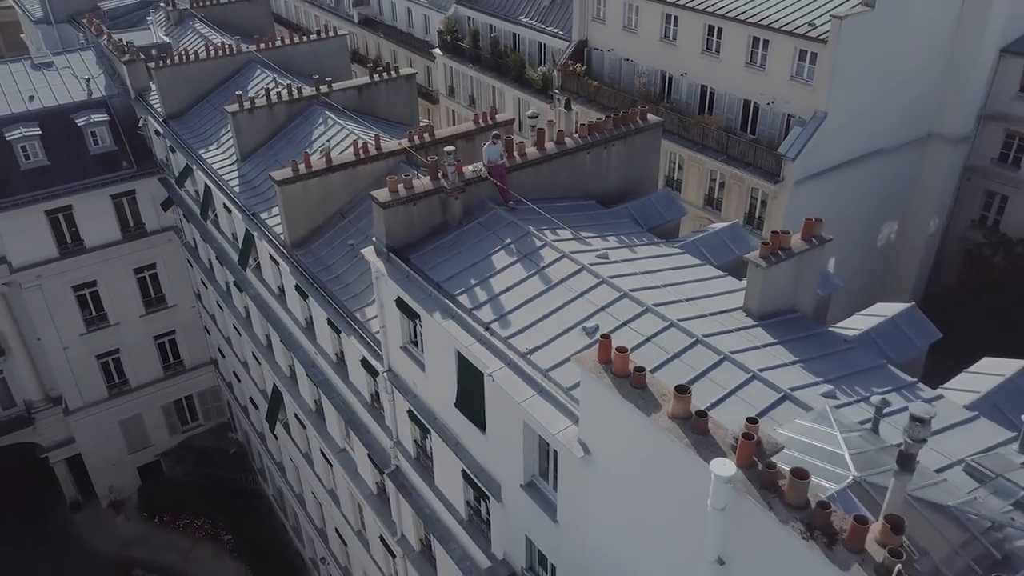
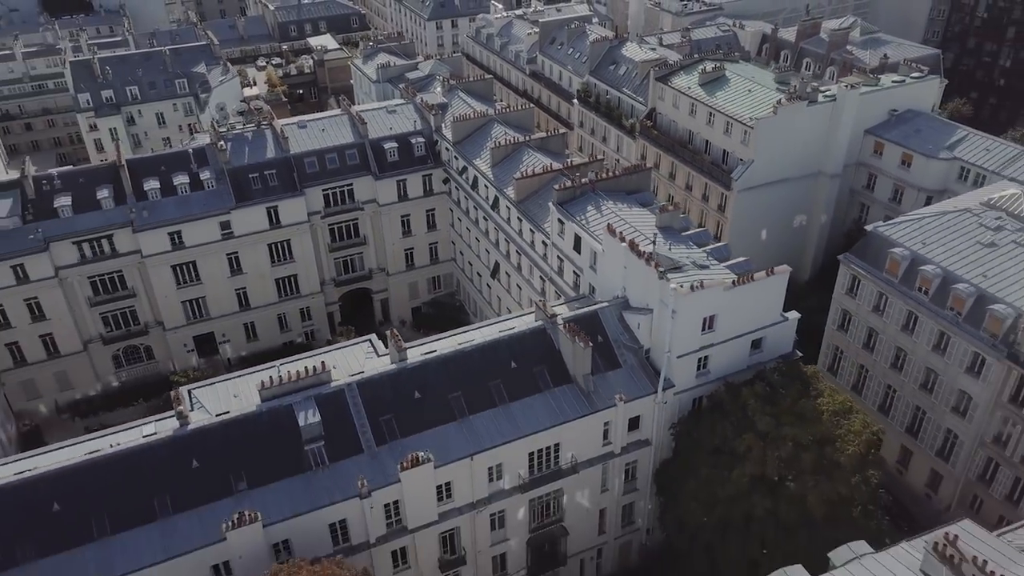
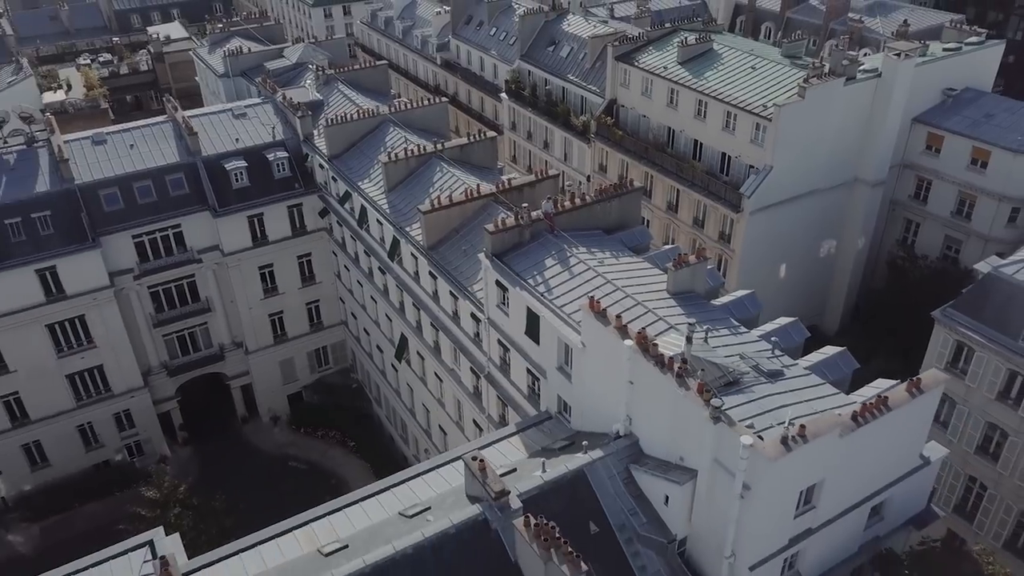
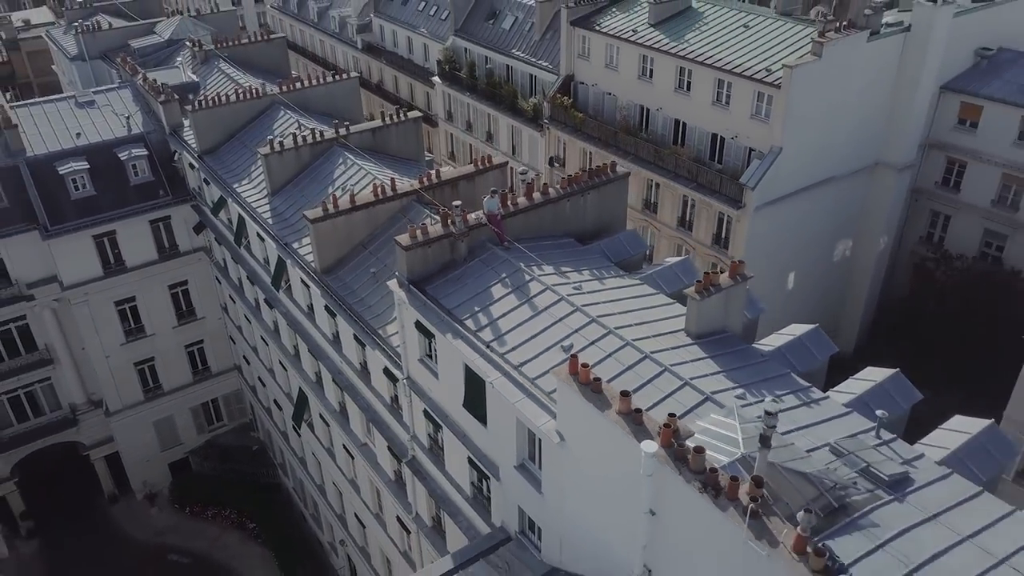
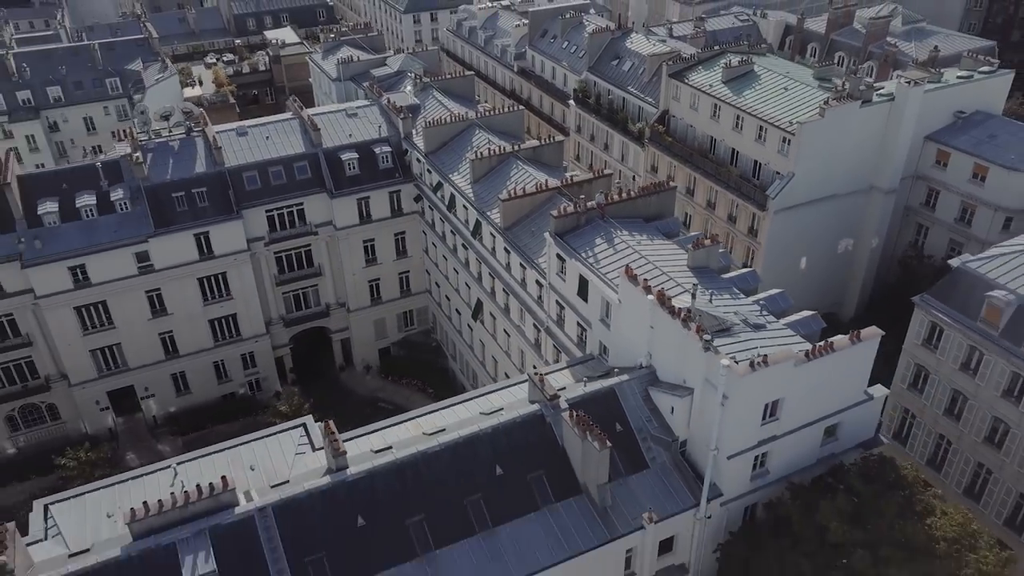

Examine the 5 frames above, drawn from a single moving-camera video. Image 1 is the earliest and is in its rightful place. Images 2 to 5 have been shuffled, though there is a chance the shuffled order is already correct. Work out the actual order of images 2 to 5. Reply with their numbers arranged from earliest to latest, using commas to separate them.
4, 3, 5, 2
